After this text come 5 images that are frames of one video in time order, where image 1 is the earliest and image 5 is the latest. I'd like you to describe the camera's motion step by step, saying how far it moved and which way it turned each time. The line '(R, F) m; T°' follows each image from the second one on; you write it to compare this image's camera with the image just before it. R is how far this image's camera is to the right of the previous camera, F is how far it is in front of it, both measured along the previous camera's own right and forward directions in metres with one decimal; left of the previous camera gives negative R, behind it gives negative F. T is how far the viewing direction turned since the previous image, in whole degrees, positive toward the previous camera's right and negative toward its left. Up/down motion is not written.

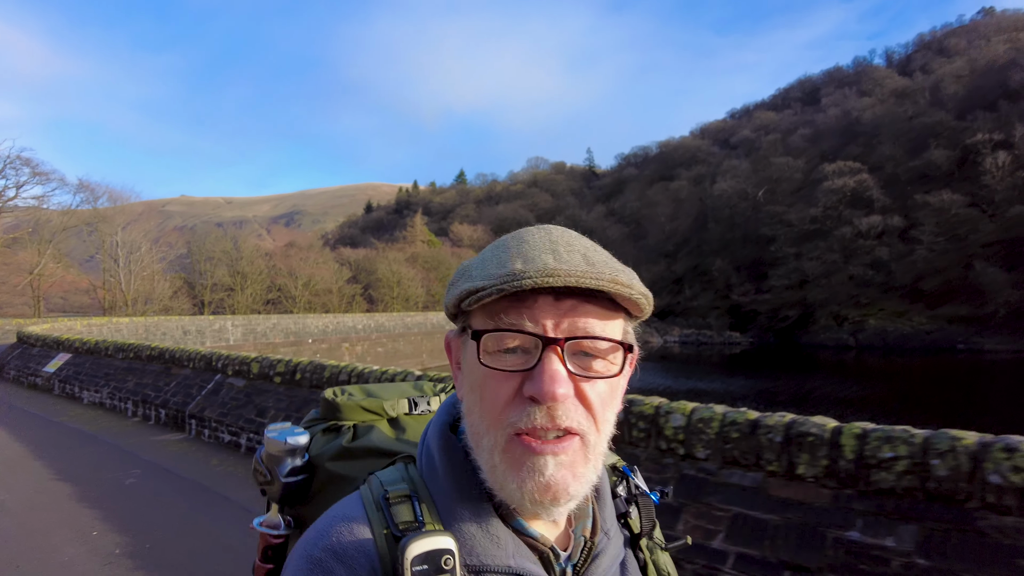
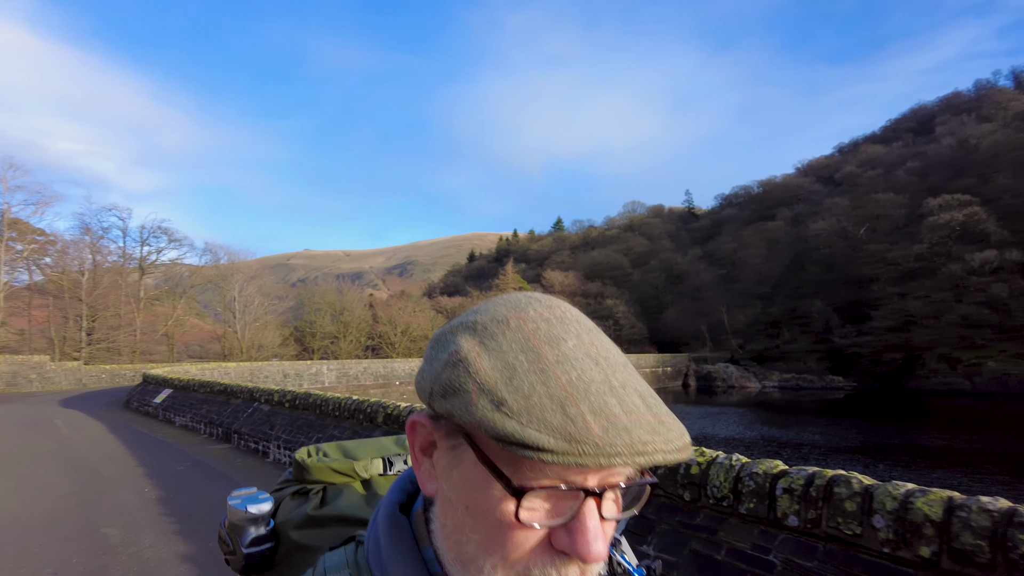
(+1.2, -1.1) m; -9°
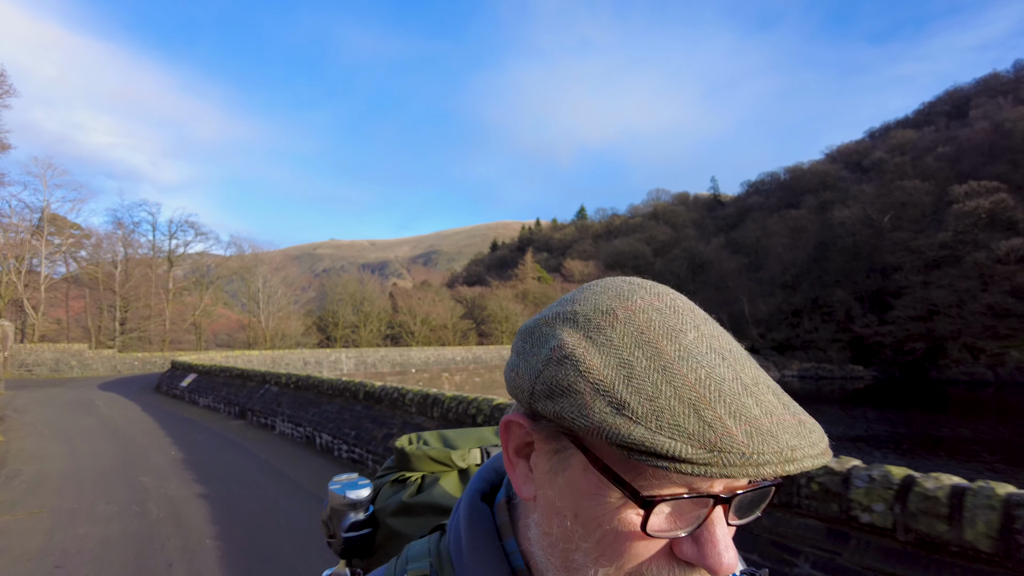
(+0.4, -0.6) m; -2°
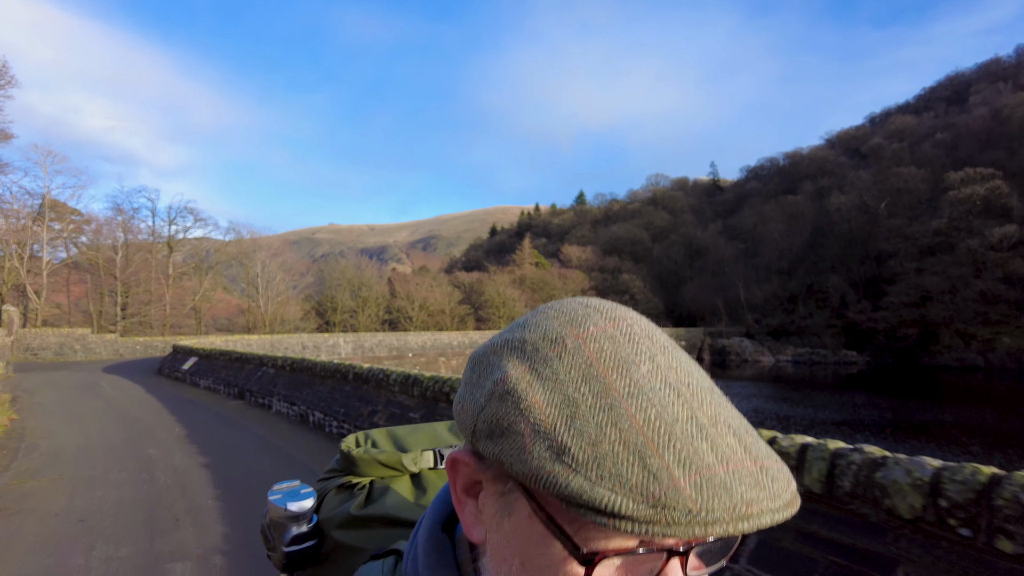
(+0.1, -0.3) m; 0°
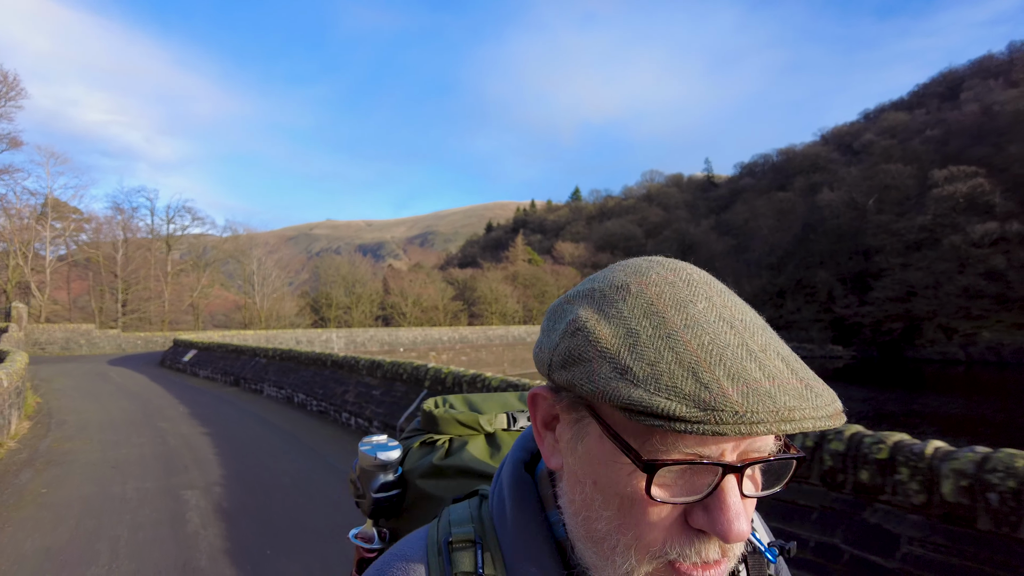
(+0.3, -0.8) m; 0°
